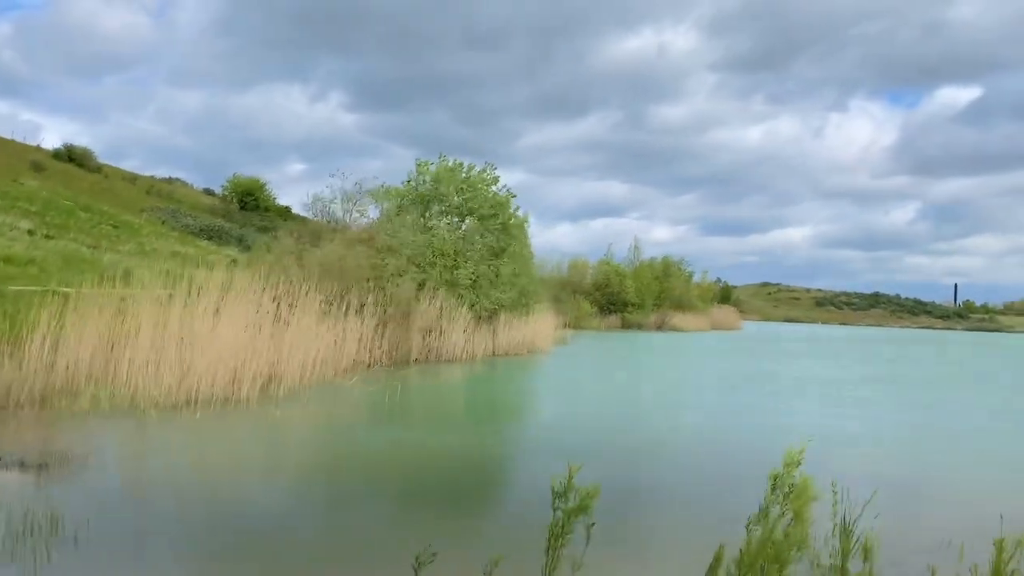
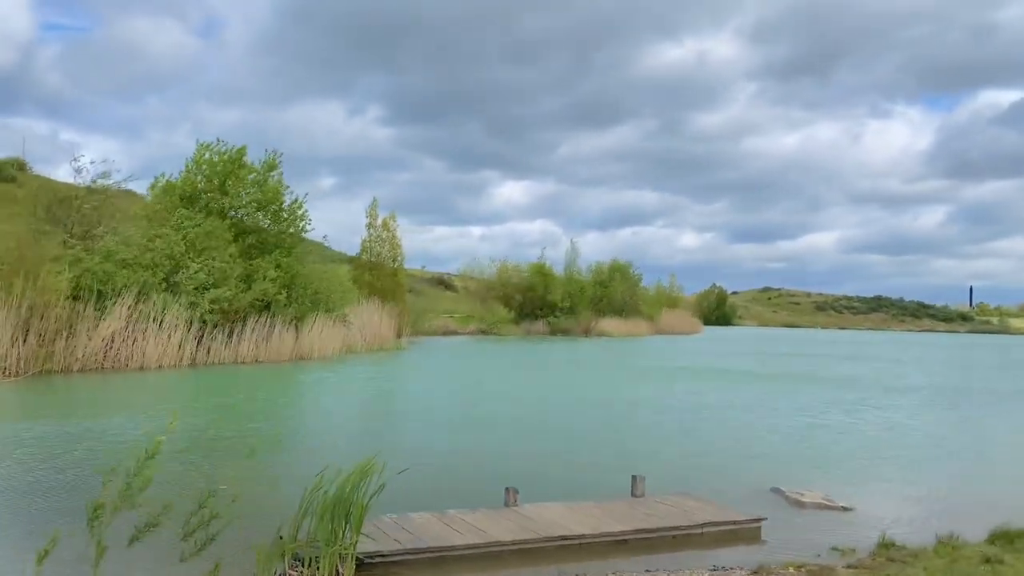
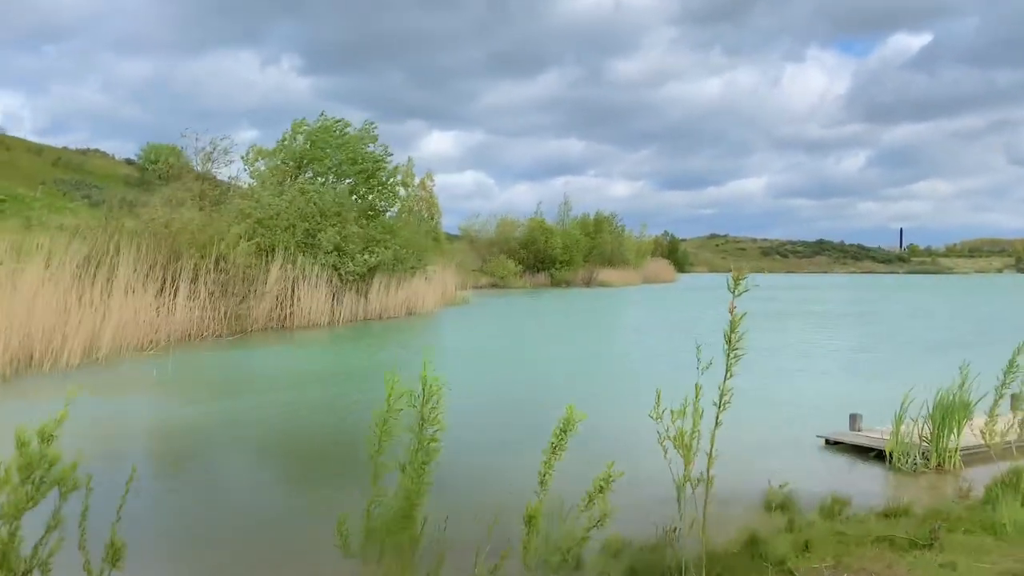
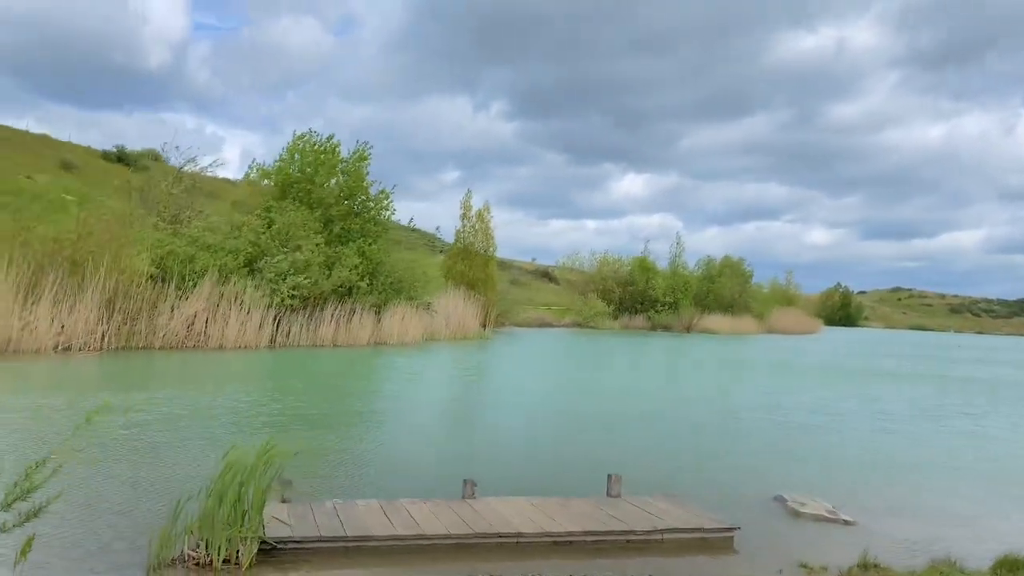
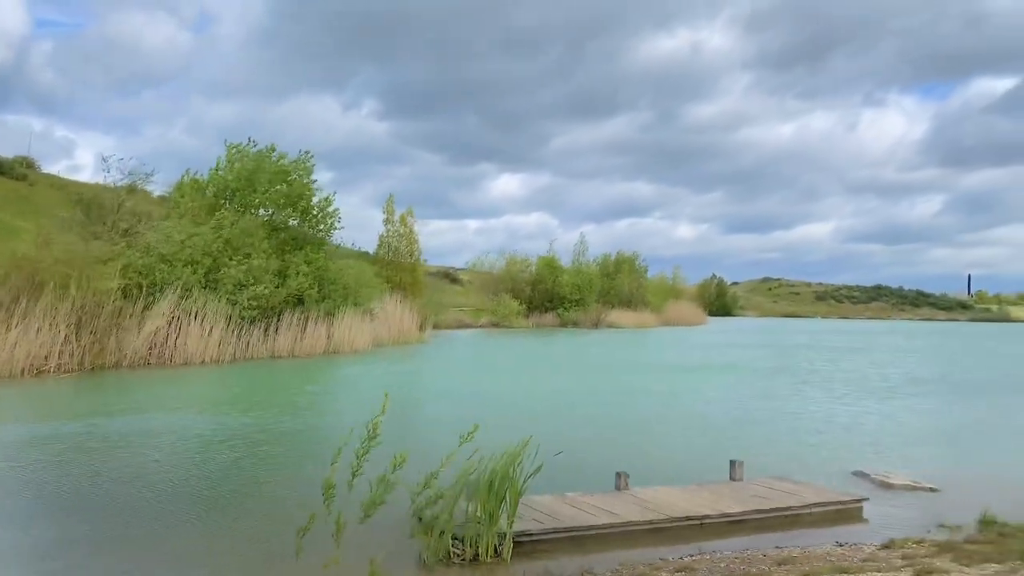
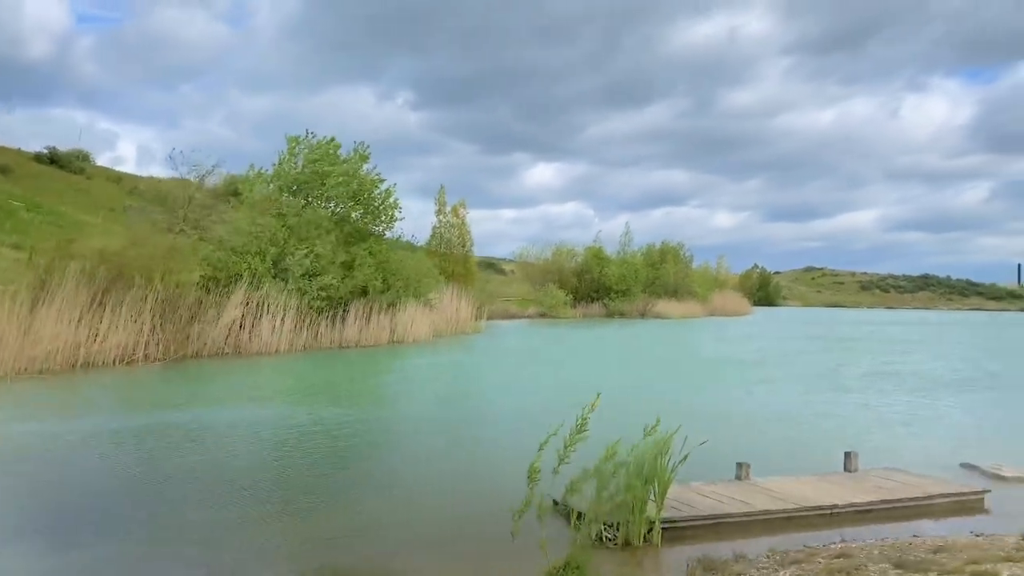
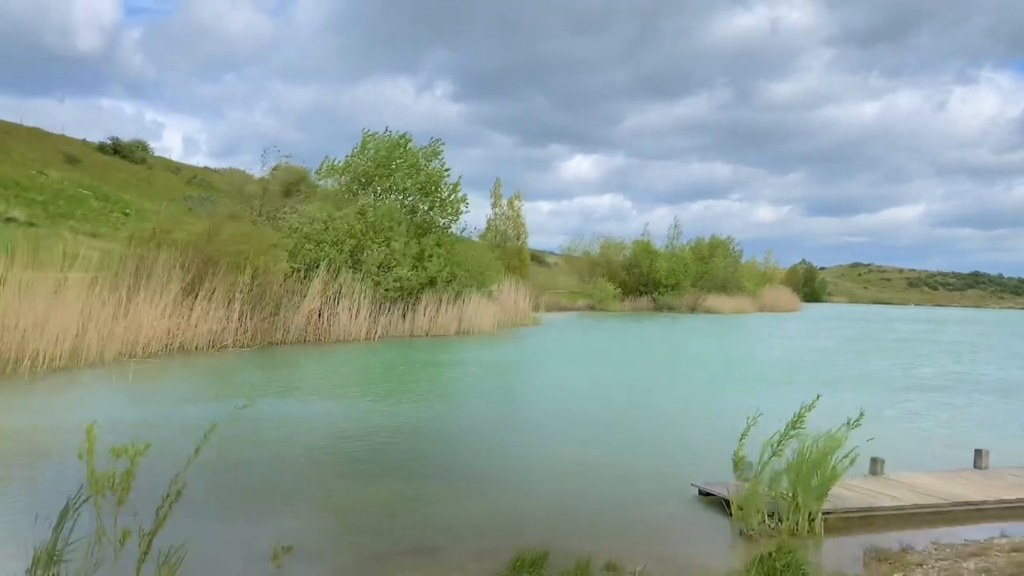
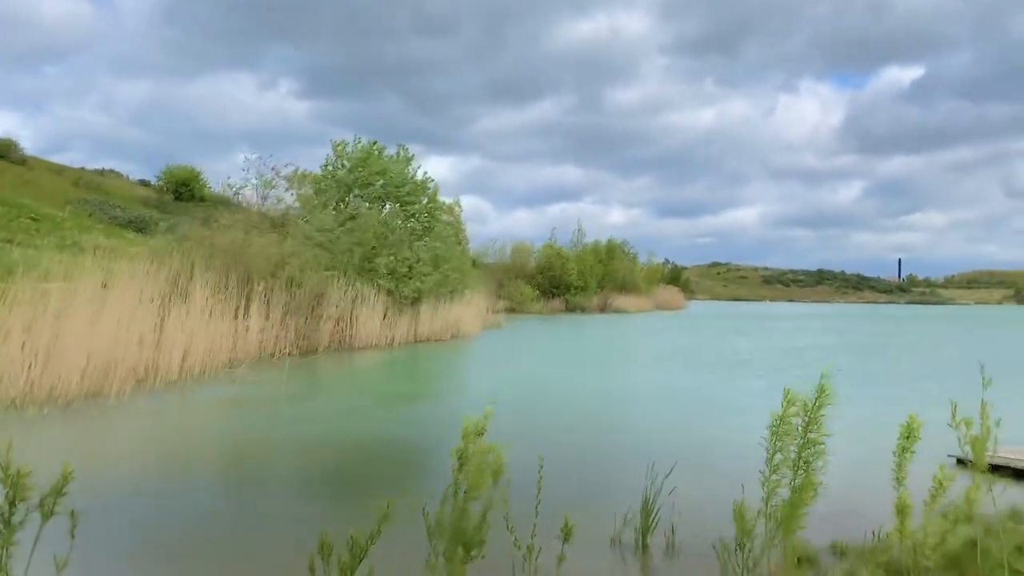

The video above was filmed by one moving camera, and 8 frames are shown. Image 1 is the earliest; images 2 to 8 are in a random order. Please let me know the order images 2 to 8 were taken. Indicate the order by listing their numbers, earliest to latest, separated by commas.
8, 3, 7, 6, 5, 2, 4
